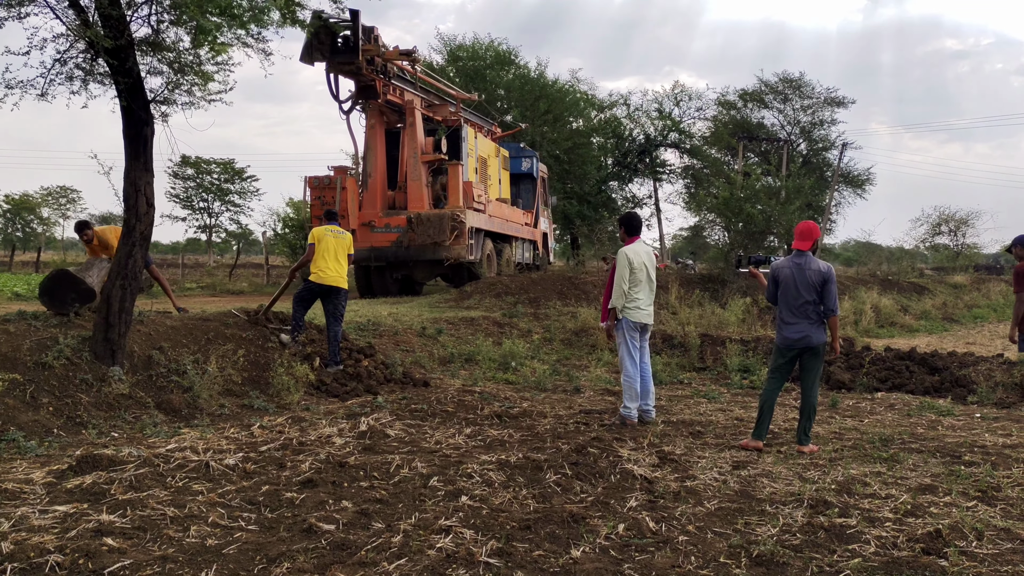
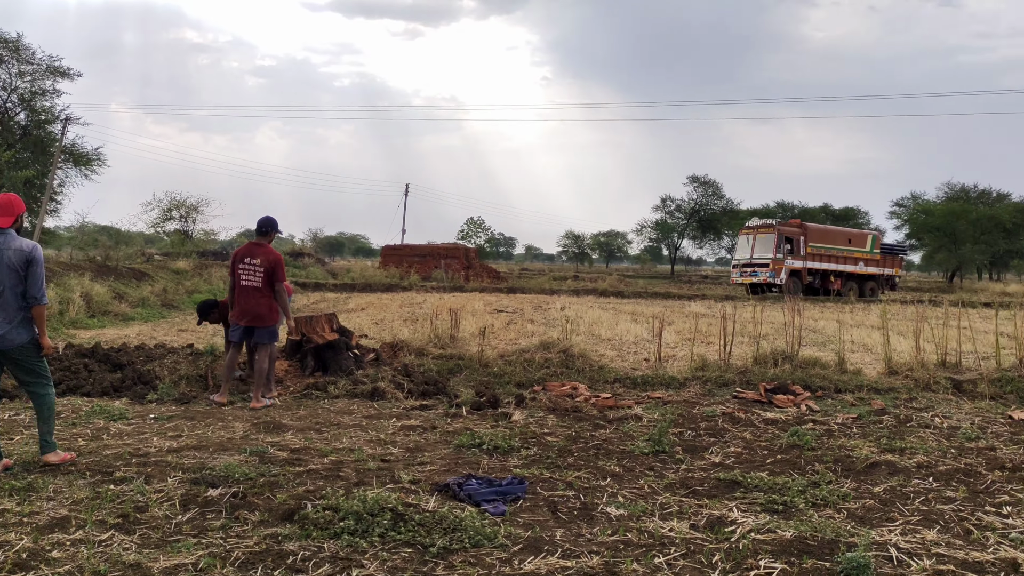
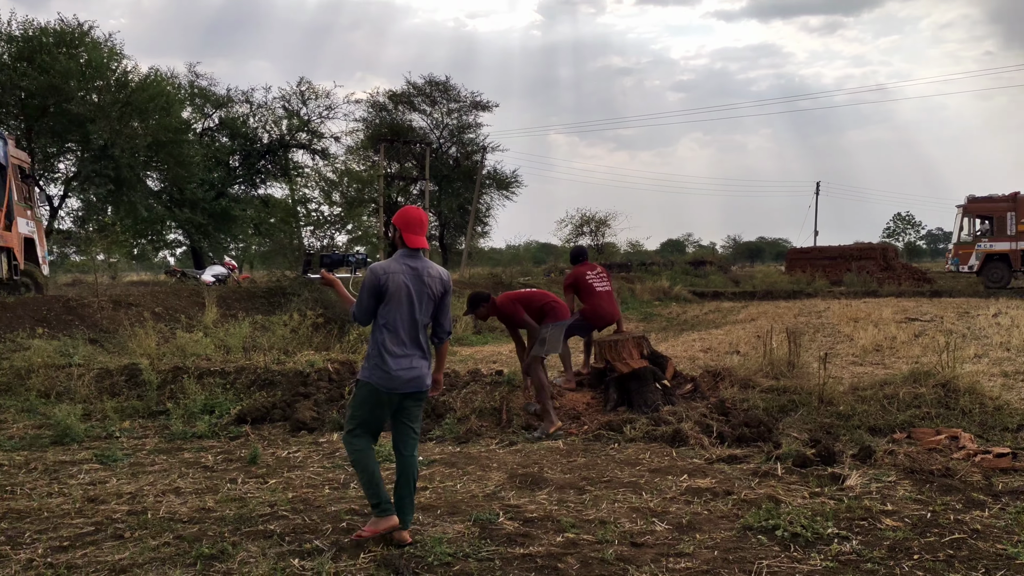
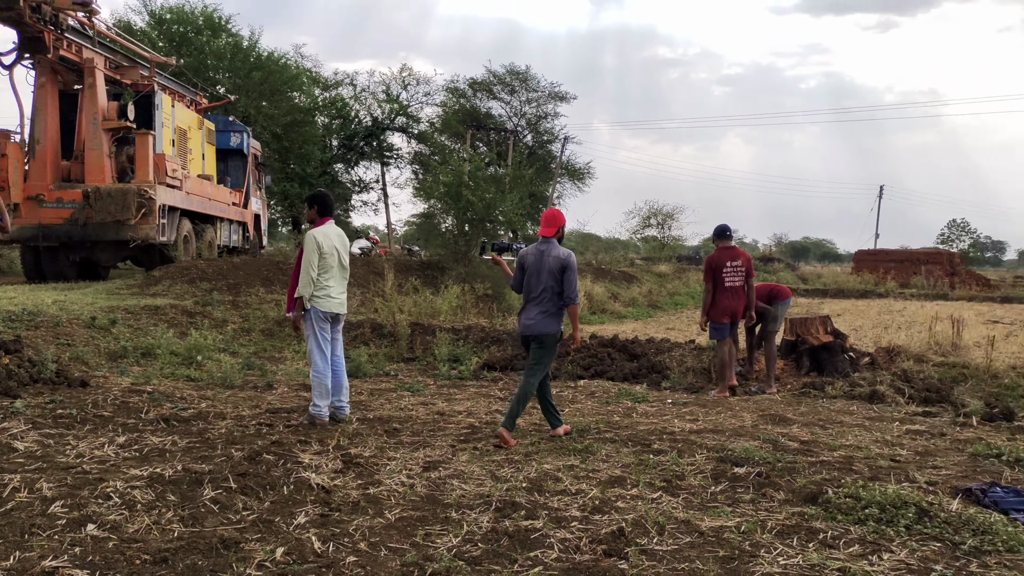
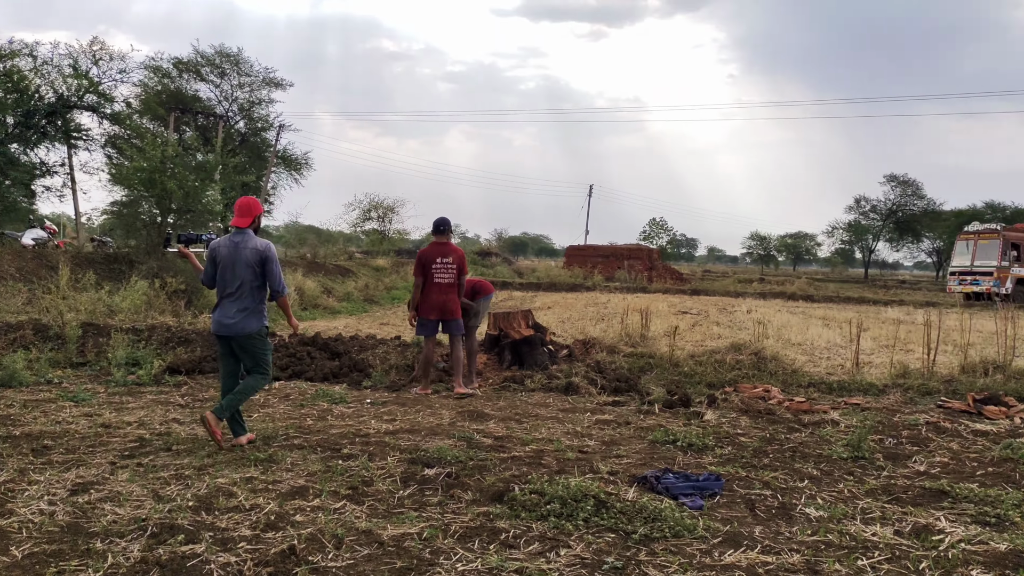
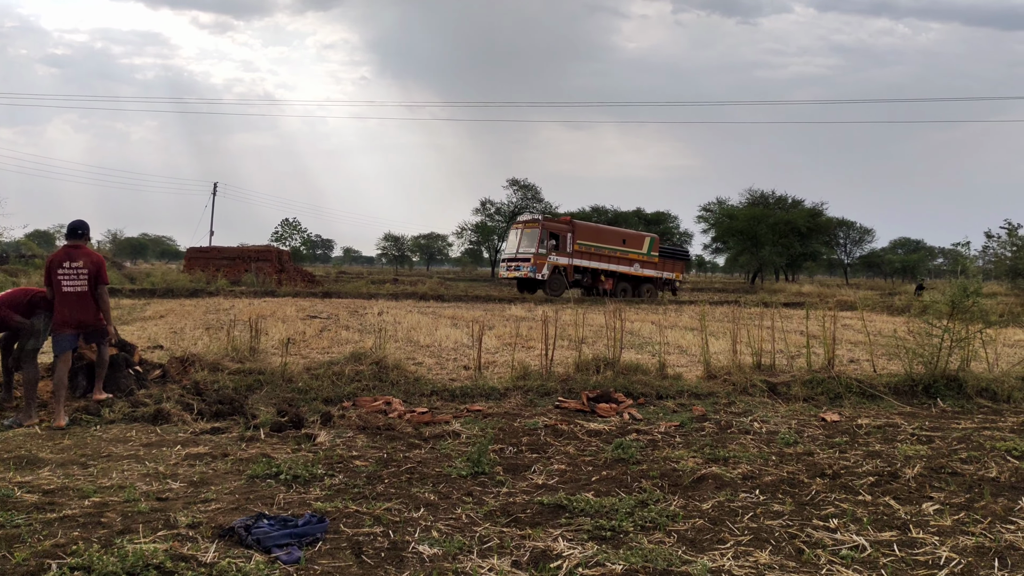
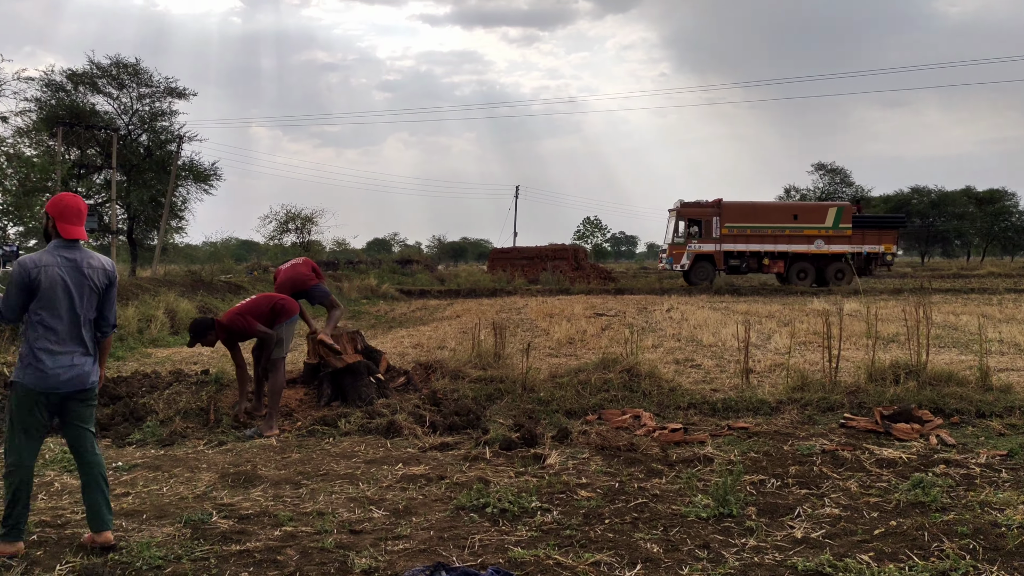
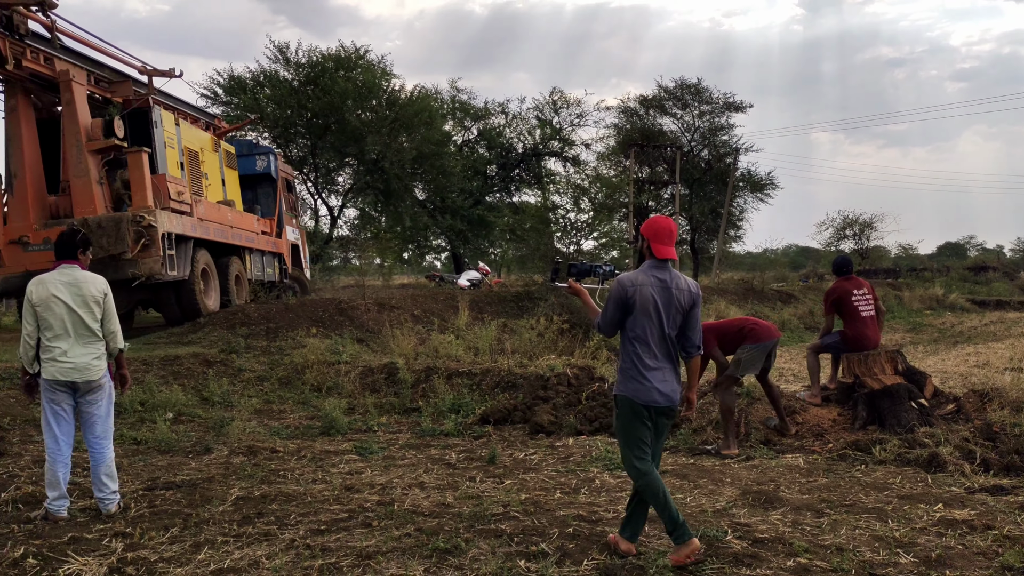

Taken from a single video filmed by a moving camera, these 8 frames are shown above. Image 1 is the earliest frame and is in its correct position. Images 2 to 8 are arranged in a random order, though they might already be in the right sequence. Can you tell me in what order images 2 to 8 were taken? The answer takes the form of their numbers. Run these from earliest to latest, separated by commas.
4, 5, 2, 6, 7, 3, 8
